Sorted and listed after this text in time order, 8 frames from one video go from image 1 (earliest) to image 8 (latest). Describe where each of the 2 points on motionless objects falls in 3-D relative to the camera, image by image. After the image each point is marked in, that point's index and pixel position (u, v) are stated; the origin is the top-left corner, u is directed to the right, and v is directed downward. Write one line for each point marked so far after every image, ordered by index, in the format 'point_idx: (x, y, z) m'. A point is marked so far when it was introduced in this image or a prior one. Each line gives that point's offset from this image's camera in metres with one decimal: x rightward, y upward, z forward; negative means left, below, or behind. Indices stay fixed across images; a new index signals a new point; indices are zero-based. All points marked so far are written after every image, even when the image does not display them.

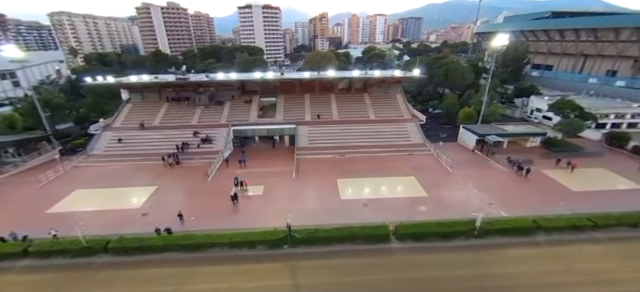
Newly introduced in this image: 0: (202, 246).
0: (-6.9, -5.8, +14.1) m
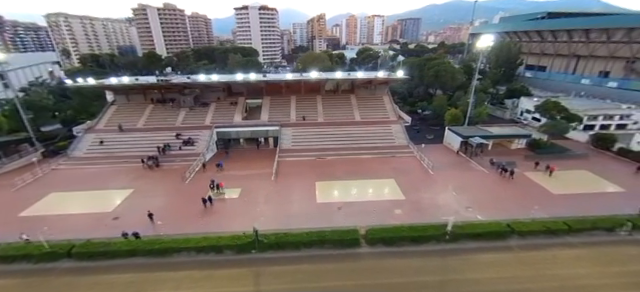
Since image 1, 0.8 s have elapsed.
0: (-8.7, -6.0, +13.9) m
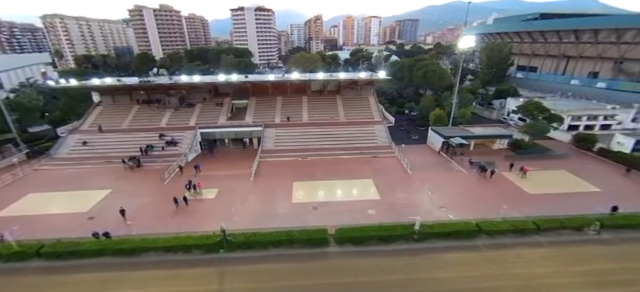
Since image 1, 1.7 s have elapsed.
0: (-10.6, -6.0, +13.9) m
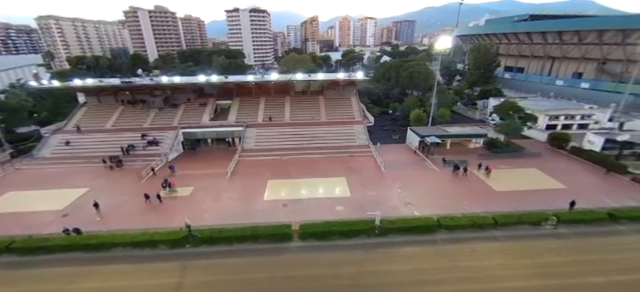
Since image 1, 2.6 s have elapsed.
0: (-12.8, -5.9, +14.4) m
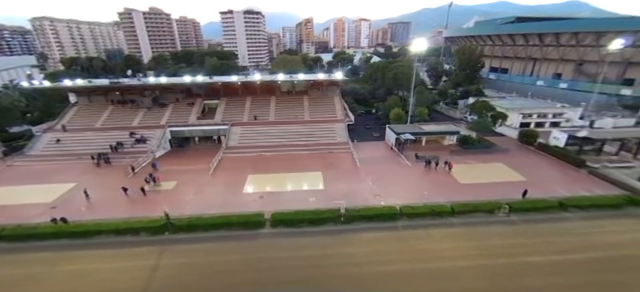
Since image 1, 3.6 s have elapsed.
0: (-14.8, -5.6, +15.5) m
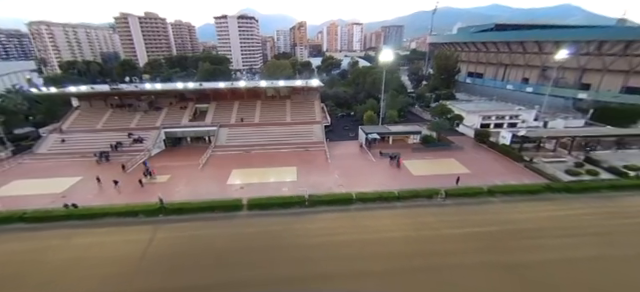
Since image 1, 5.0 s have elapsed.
0: (-17.4, -5.4, +18.8) m
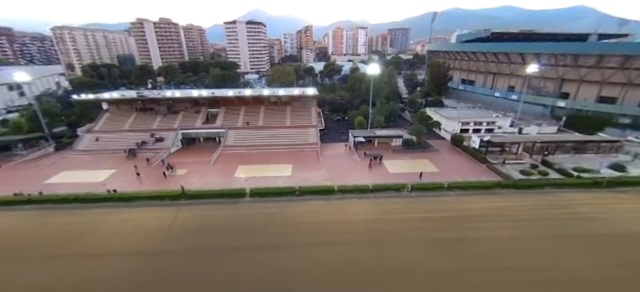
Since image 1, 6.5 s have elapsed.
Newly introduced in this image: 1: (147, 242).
0: (-18.7, -5.2, +24.2) m
1: (-13.4, -7.5, +18.9) m
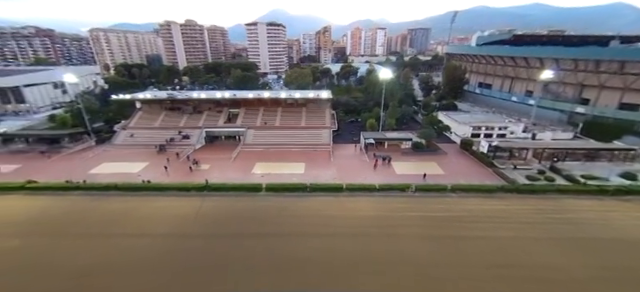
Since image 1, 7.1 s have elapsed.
0: (-17.7, -4.8, +27.5) m
1: (-12.8, -7.2, +21.9) m
